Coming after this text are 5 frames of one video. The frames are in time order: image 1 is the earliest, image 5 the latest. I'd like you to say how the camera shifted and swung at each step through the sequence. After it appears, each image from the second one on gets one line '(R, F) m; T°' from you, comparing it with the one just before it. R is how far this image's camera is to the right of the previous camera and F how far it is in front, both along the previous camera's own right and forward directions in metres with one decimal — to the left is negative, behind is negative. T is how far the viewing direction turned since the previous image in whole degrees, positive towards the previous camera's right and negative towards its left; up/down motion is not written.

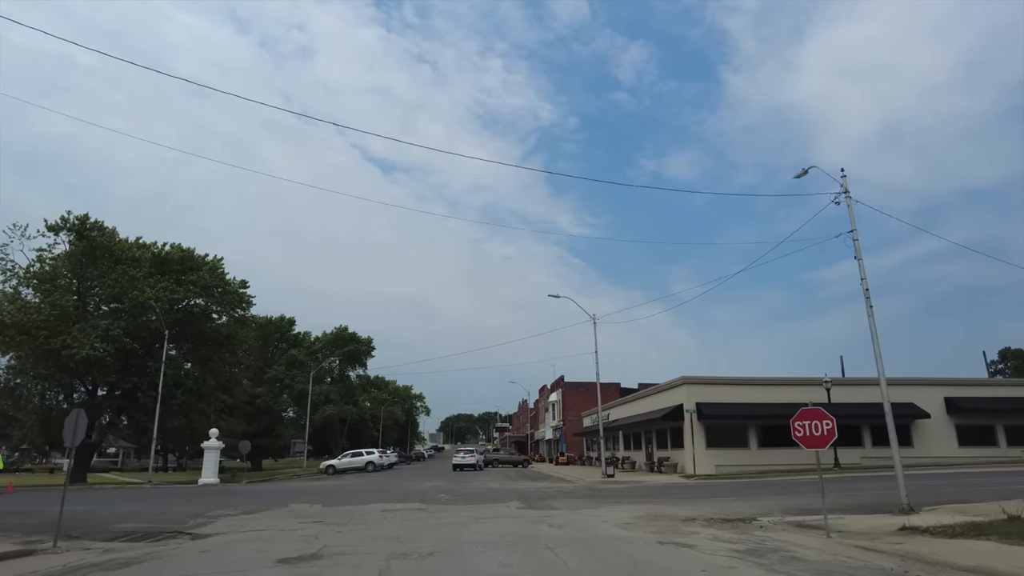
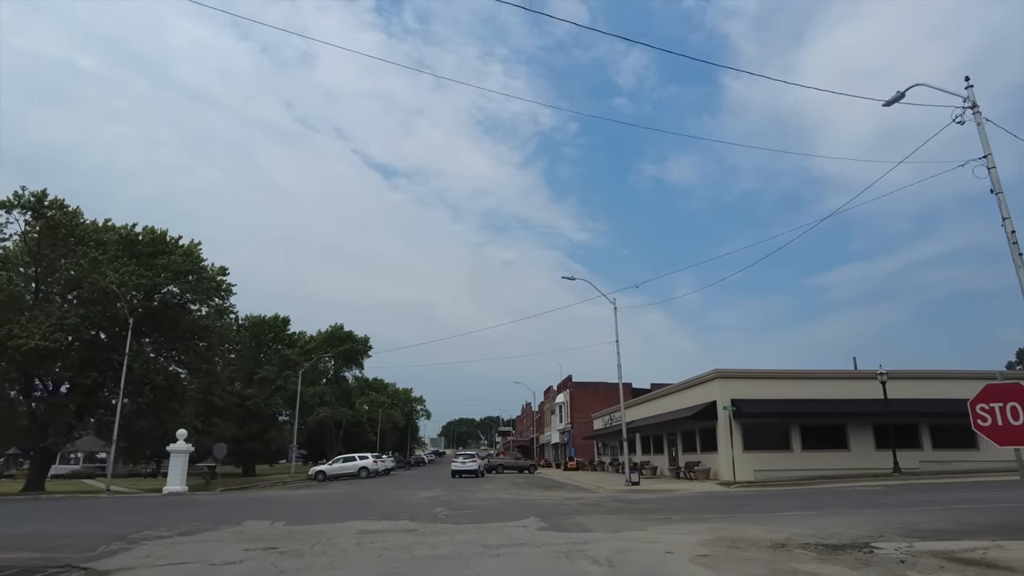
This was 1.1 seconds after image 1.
(-0.4, +4.6) m; 0°
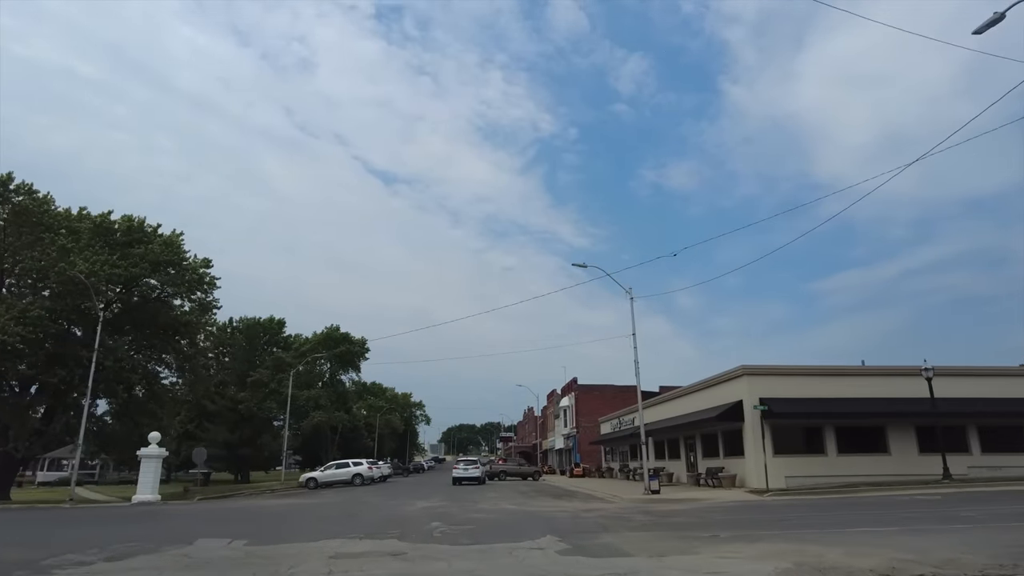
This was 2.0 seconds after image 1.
(-0.3, +3.0) m; 0°
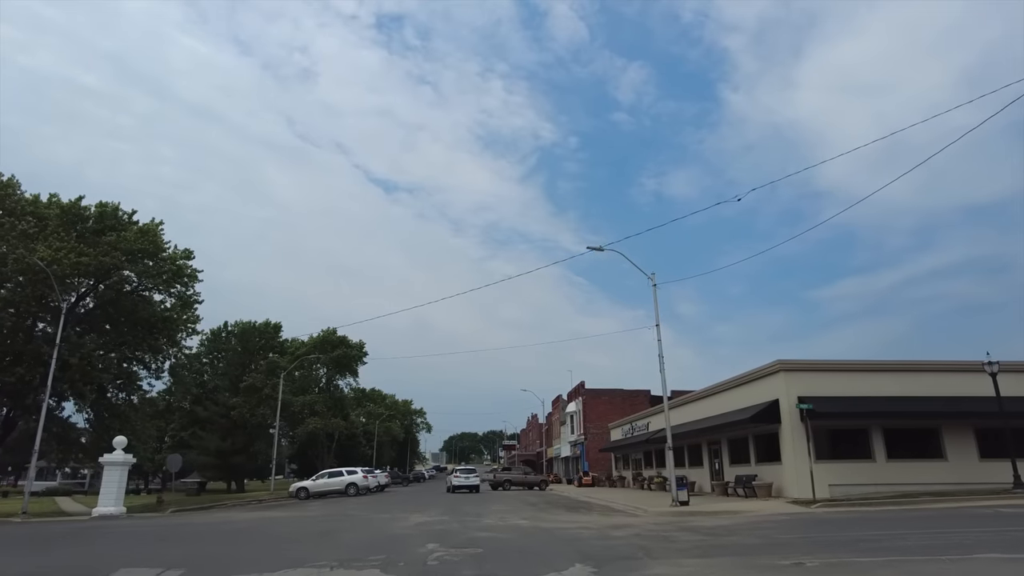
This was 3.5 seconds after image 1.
(-0.3, +3.2) m; 0°
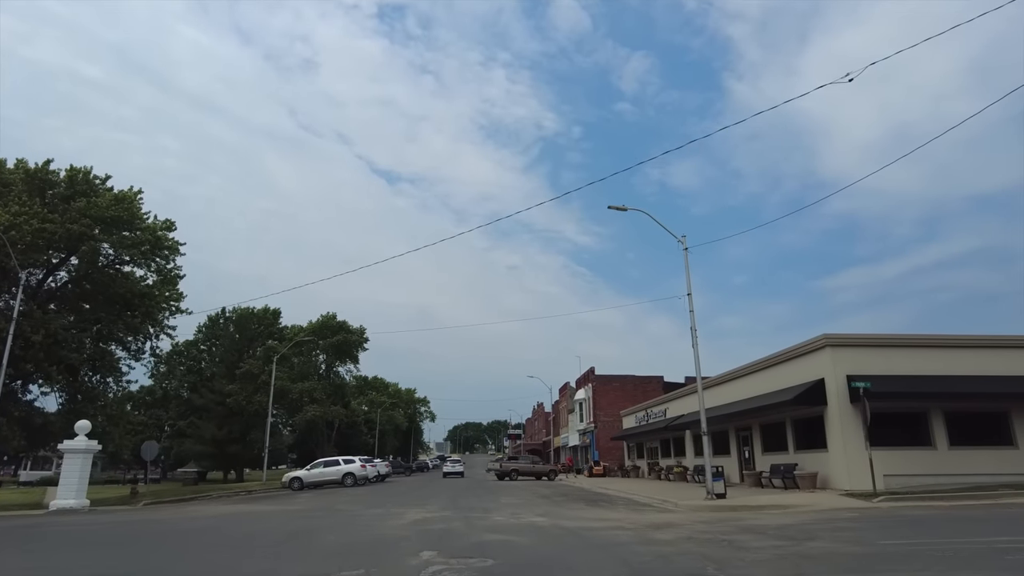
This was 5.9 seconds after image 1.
(-0.3, +3.2) m; 0°
